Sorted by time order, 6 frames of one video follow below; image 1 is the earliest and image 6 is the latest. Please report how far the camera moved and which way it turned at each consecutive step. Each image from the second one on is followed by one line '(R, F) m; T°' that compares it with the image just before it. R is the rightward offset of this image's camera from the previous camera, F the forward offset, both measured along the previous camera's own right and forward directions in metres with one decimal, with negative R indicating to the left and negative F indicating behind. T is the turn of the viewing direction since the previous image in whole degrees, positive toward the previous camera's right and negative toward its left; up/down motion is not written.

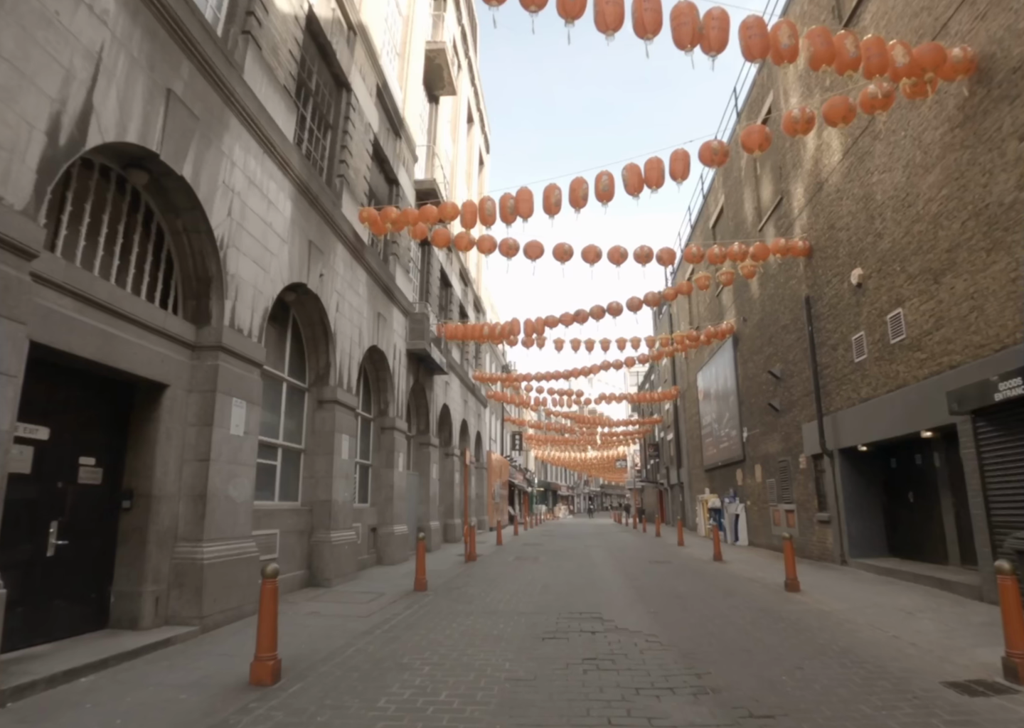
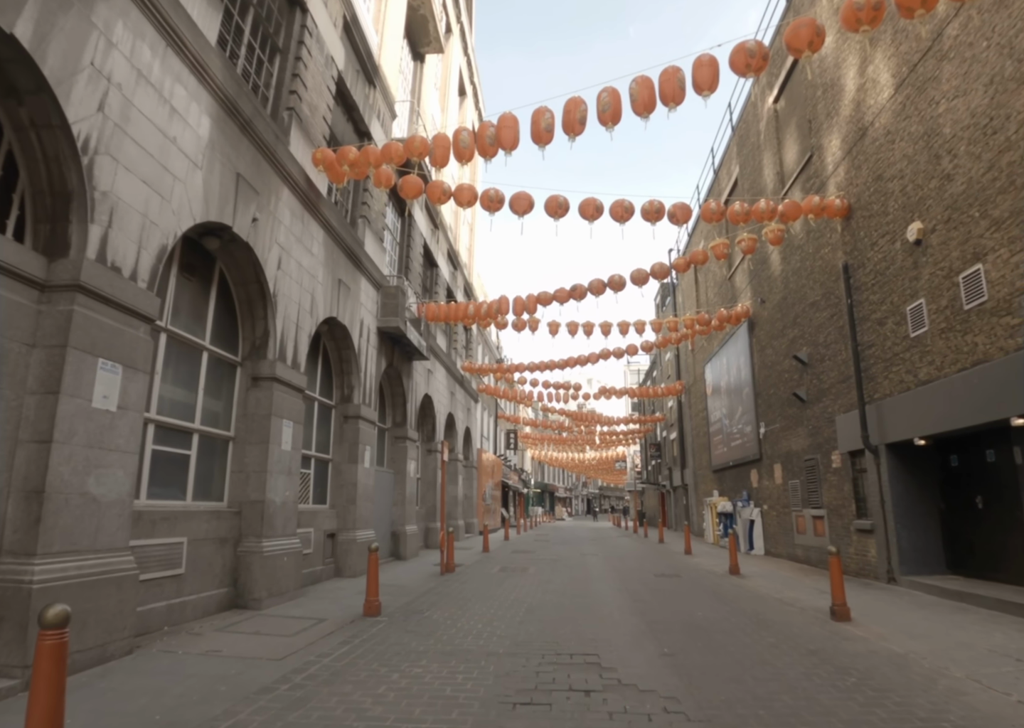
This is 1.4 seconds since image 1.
(+0.3, +2.3) m; 0°
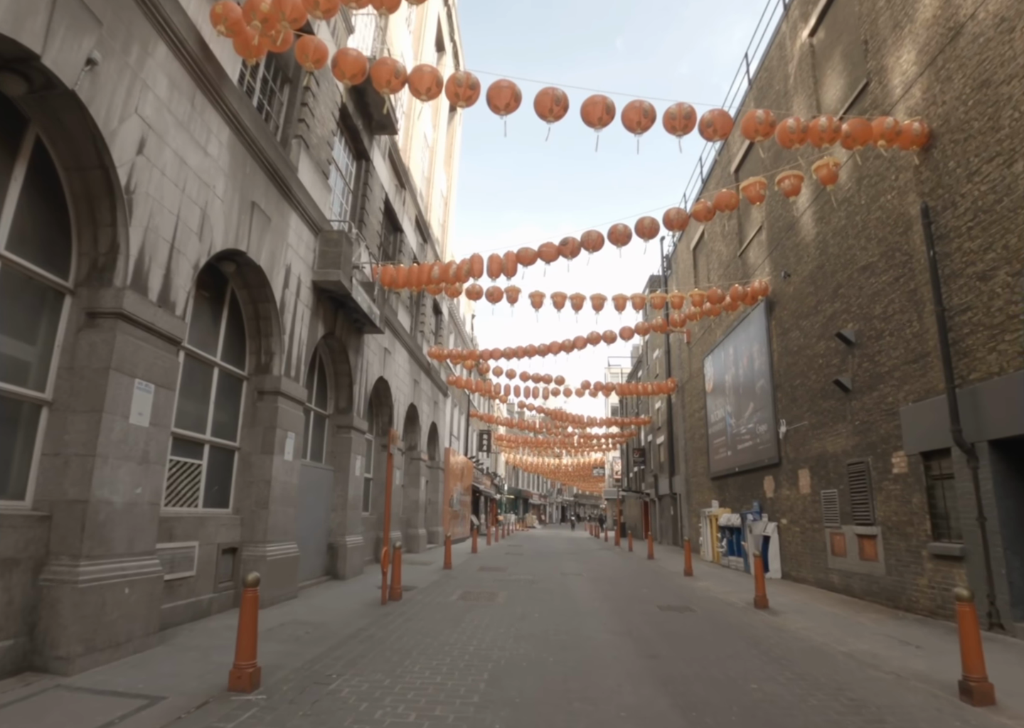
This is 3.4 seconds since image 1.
(+0.1, +3.3) m; +2°
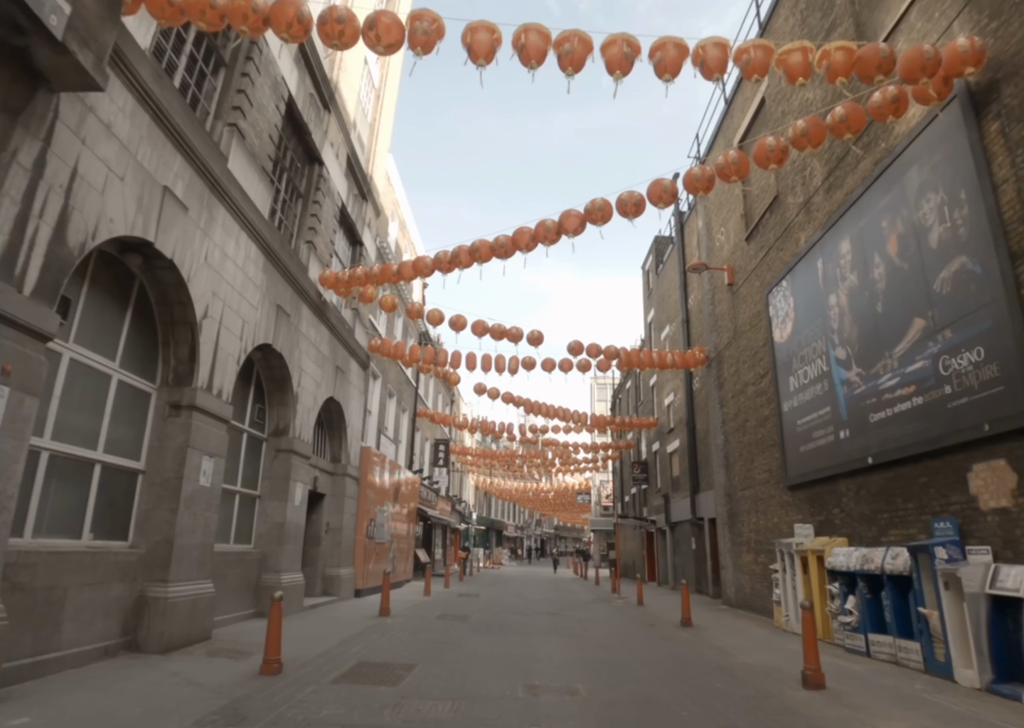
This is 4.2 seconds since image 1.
(+0.4, +1.2) m; +2°
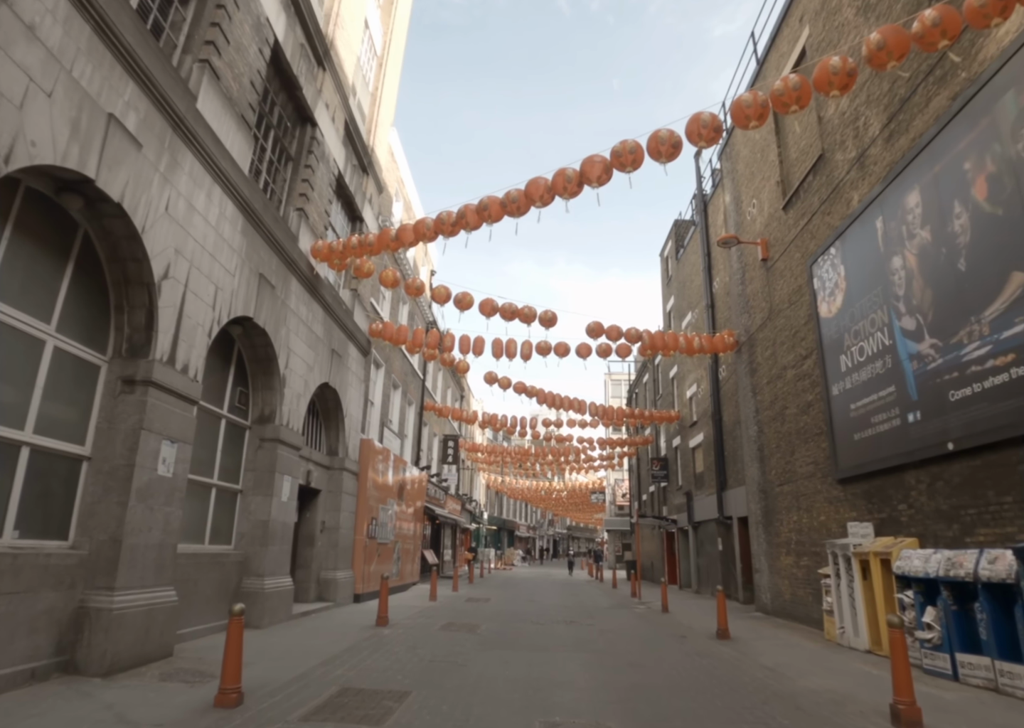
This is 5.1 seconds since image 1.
(0.0, +1.5) m; -1°
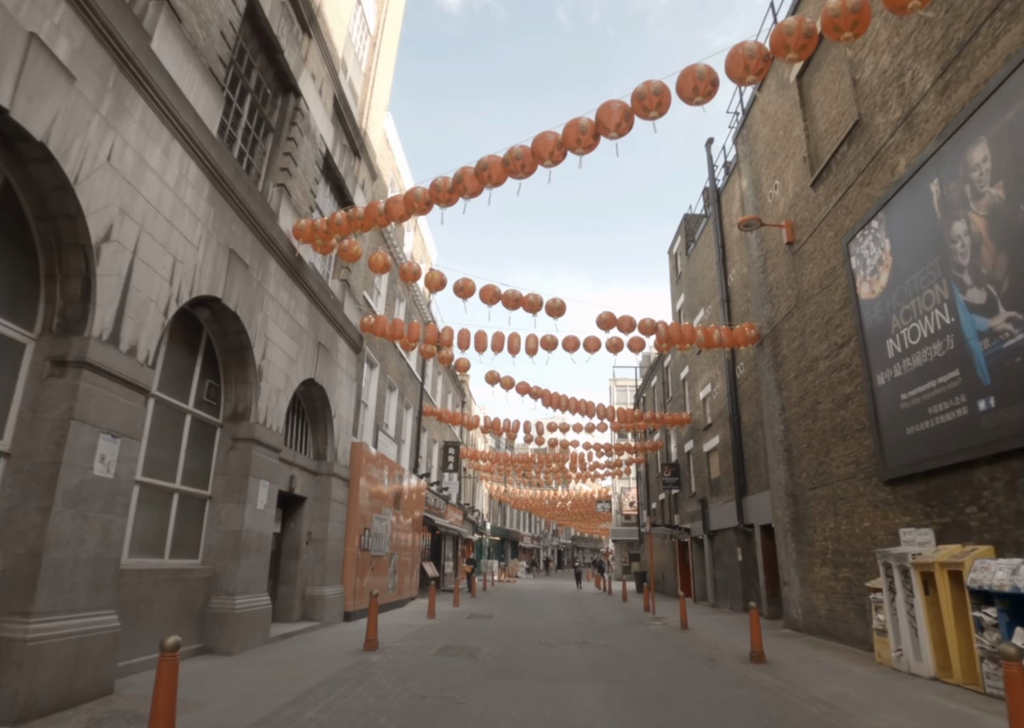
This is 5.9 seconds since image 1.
(-0.1, +1.3) m; 0°
